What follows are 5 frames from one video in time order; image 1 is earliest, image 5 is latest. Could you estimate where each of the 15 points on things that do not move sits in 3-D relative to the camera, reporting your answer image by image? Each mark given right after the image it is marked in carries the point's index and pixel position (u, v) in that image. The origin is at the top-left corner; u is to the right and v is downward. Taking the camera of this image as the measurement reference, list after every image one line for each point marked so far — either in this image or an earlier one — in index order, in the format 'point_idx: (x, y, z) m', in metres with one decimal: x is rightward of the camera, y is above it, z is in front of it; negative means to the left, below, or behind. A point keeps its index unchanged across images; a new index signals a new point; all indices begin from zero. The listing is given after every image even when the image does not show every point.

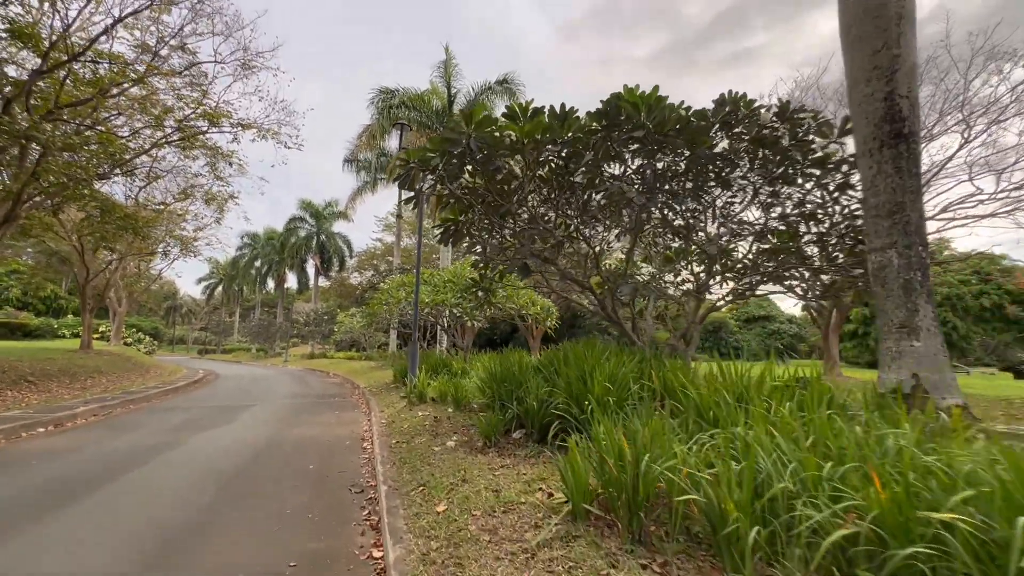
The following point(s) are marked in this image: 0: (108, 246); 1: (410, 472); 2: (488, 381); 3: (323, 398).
0: (-16.8, +1.7, +19.8) m
1: (-1.0, -1.8, +4.7) m
2: (-0.3, -1.3, +6.7) m
3: (-5.4, -3.2, +13.7) m
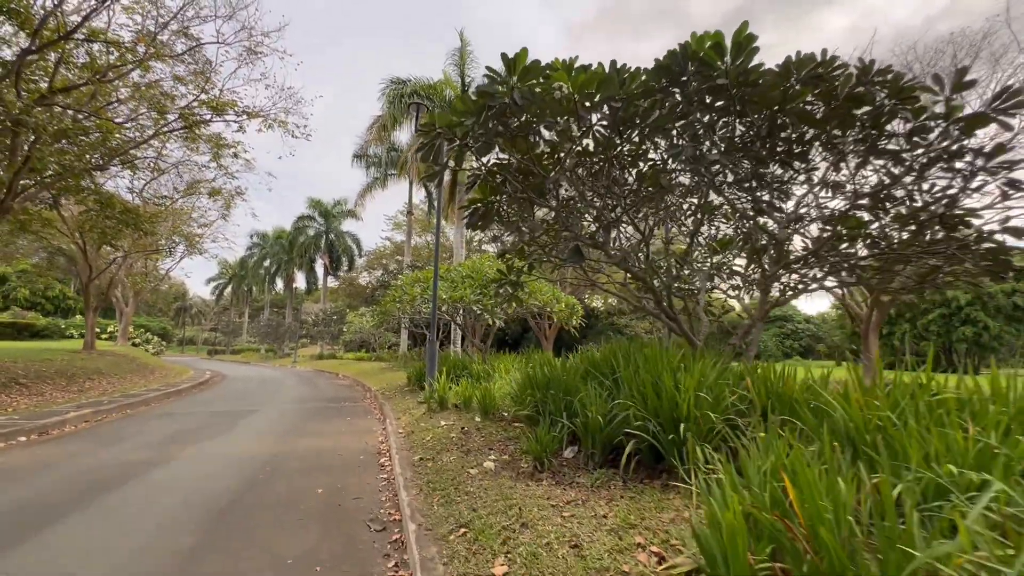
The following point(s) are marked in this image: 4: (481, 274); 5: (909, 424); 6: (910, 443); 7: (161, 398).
0: (-16.1, +1.8, +19.1) m
1: (-0.5, -1.7, +3.7) m
2: (+0.2, -1.2, +5.8) m
3: (-4.8, -3.1, +12.8) m
4: (-0.8, +0.3, +12.4) m
5: (+2.1, -0.7, +2.6) m
6: (+2.0, -0.8, +2.4) m
7: (-10.4, -3.3, +14.2) m
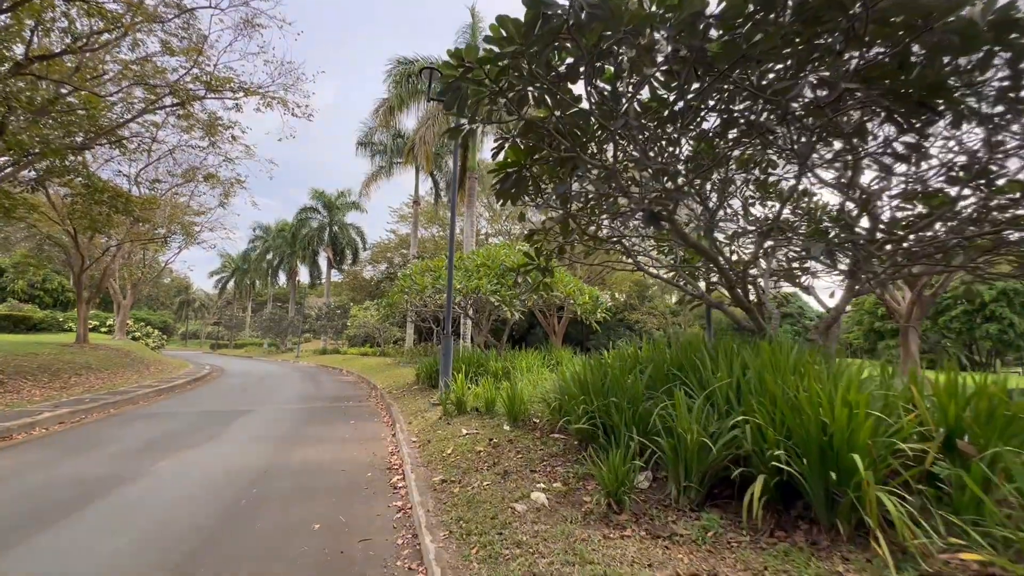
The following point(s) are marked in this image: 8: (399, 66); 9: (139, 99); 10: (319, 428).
0: (-15.6, +2.2, +18.1) m
1: (-0.1, -1.5, +2.7) m
2: (+0.6, -1.0, +4.7) m
3: (-4.3, -2.8, +11.8) m
4: (-0.3, +0.6, +11.3) m
5: (+2.5, -0.6, +1.5) m
6: (+2.4, -0.6, +1.3) m
7: (-9.9, -3.0, +13.2) m
8: (-4.5, +8.9, +19.0) m
9: (-10.7, +5.4, +13.7) m
10: (-3.3, -2.4, +8.2) m
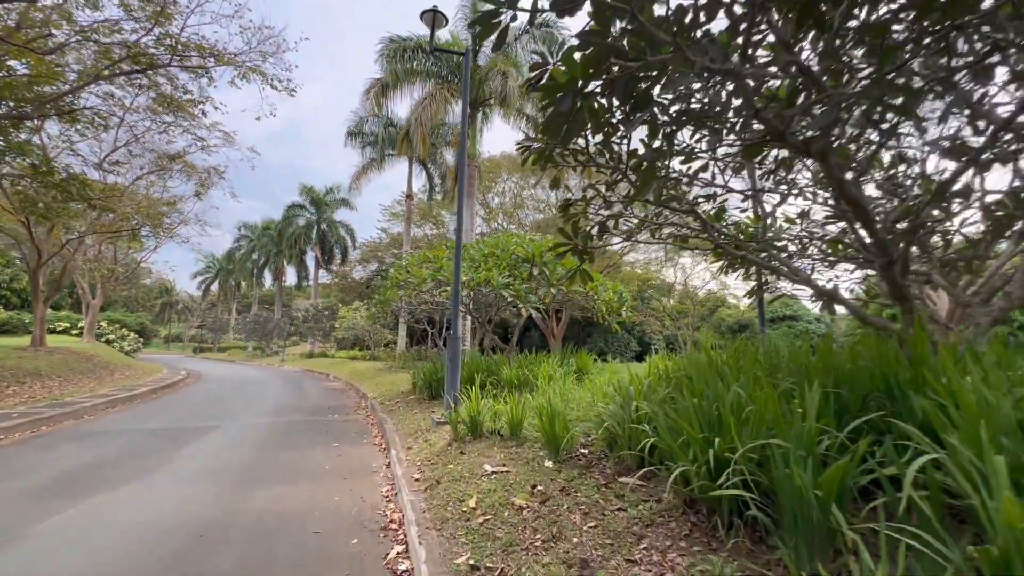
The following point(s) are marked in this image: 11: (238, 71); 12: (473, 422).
0: (-15.4, +2.3, +16.2) m
1: (+0.3, -1.3, +1.0) m
2: (+1.0, -0.8, +3.1) m
3: (-4.1, -2.7, +10.1) m
4: (-0.1, +0.7, +9.6) m
5: (+3.0, -0.4, -0.1) m
6: (+2.8, -0.4, -0.3) m
7: (-9.7, -2.8, +11.4) m
8: (-4.4, +8.9, +17.4) m
9: (-10.5, +5.5, +11.9) m
10: (-3.0, -2.3, +6.5) m
11: (-7.5, +6.0, +13.1) m
12: (-0.4, -1.5, +5.4) m
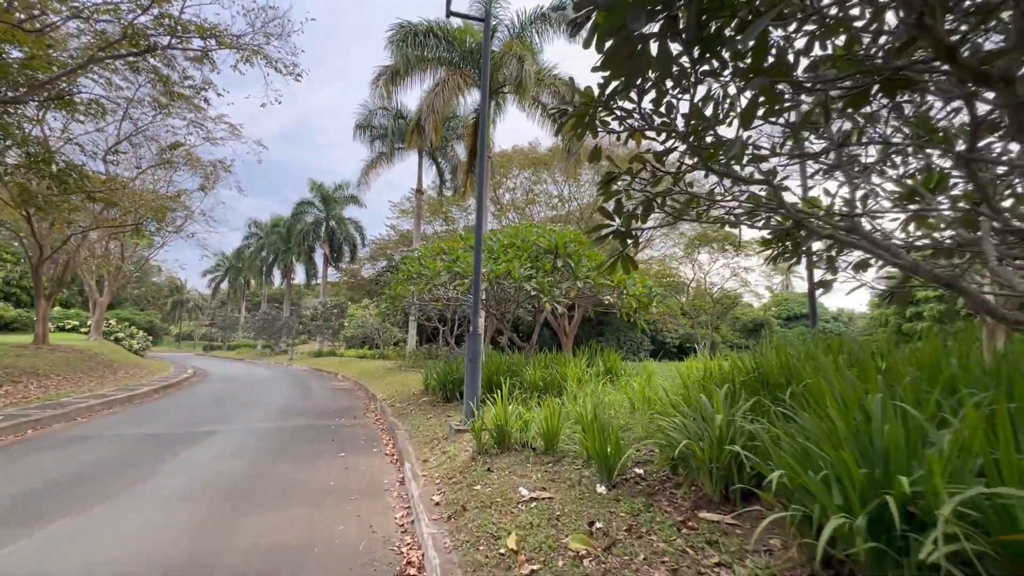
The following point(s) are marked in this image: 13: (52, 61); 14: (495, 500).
0: (-14.9, +2.4, +15.7) m
1: (+0.6, -1.2, +0.3) m
2: (+1.3, -0.7, +2.3) m
3: (-3.7, -2.6, +9.4) m
4: (+0.3, +0.8, +8.9) m
5: (+3.2, -0.3, -0.9) m
6: (+3.1, -0.3, -1.1) m
7: (-9.3, -2.7, +10.8) m
8: (-3.8, +9.1, +16.7) m
9: (-10.0, +5.7, +11.3) m
10: (-2.6, -2.1, +5.8) m
11: (-7.1, +6.1, +12.5) m
12: (-0.1, -1.4, +4.7) m
13: (-10.6, +5.3, +11.0) m
14: (-0.2, -1.6, +3.5) m
